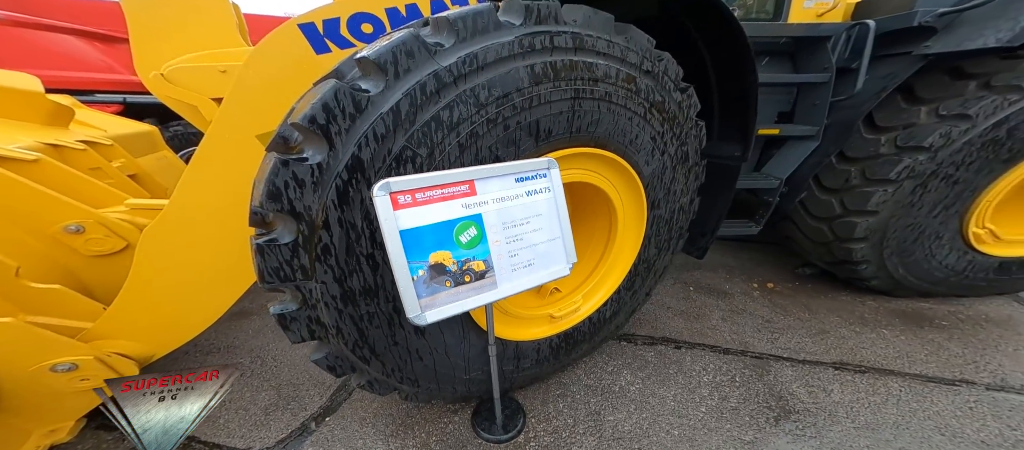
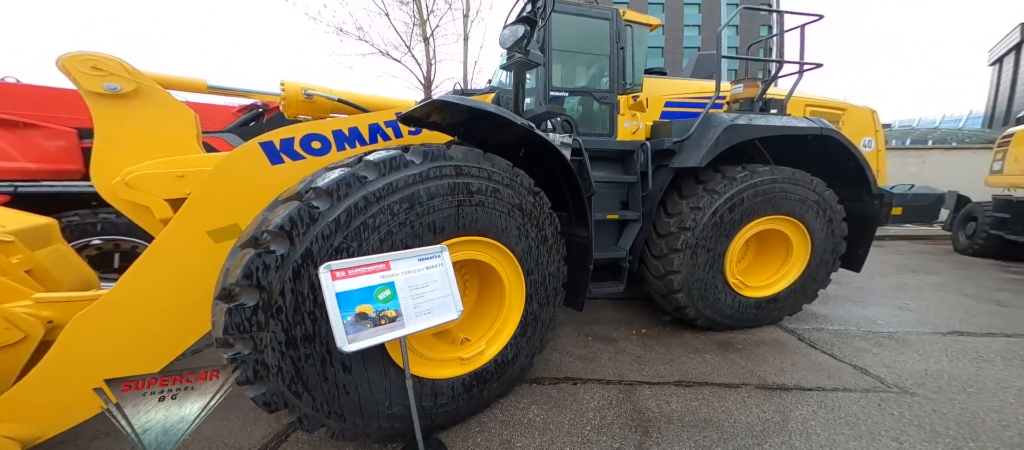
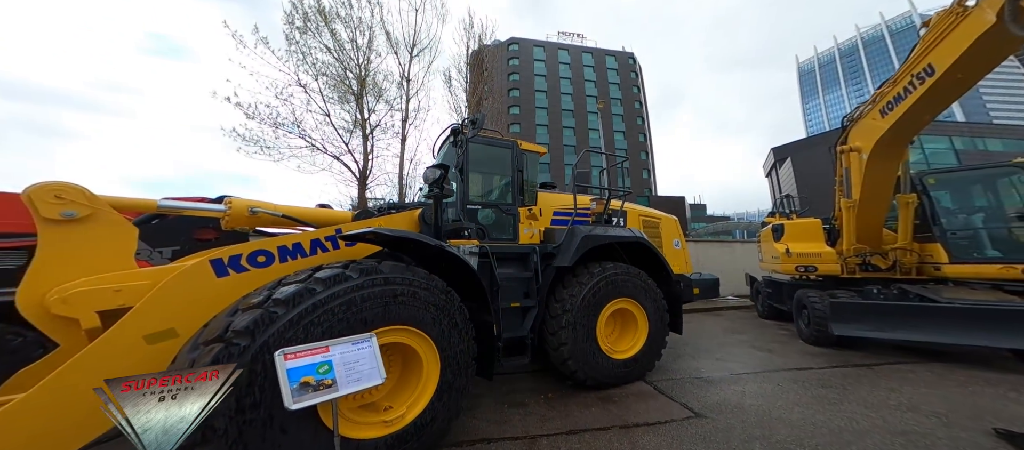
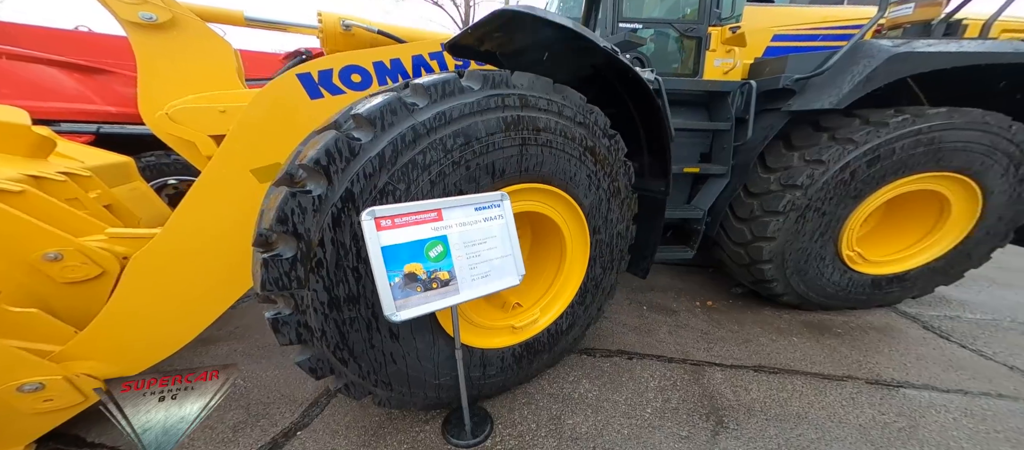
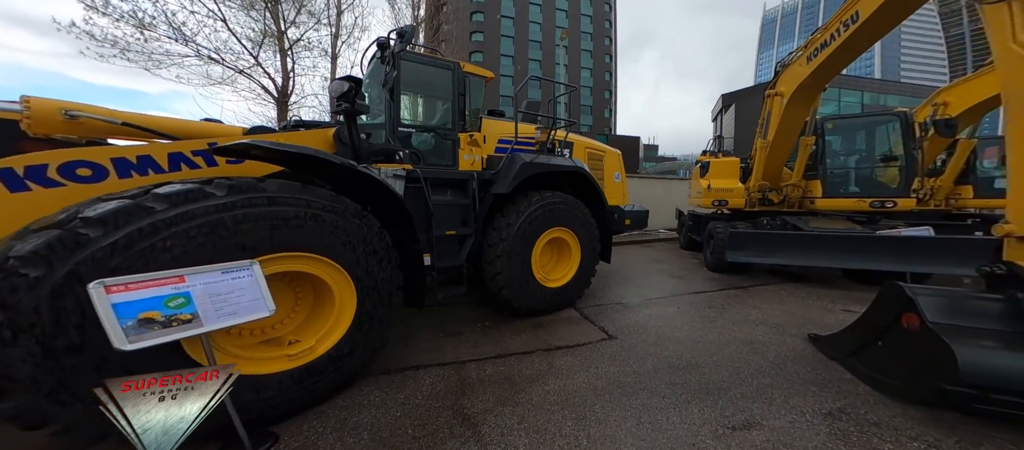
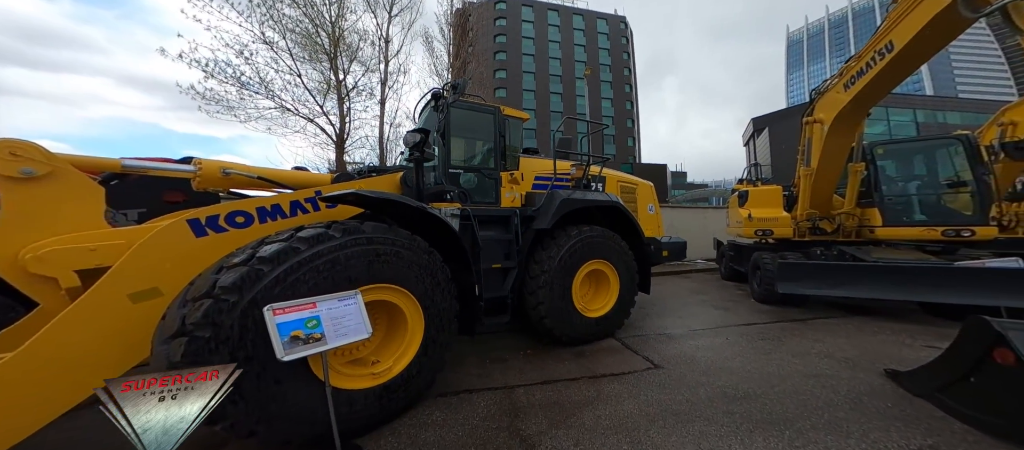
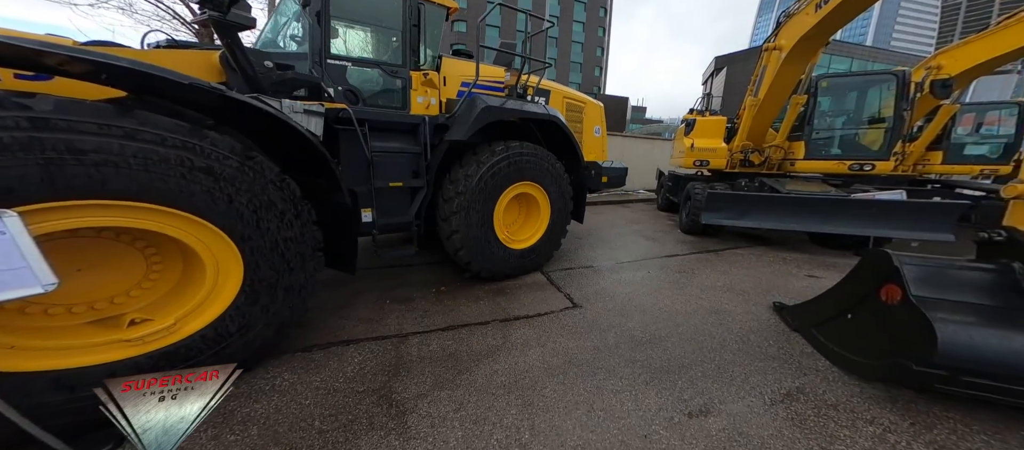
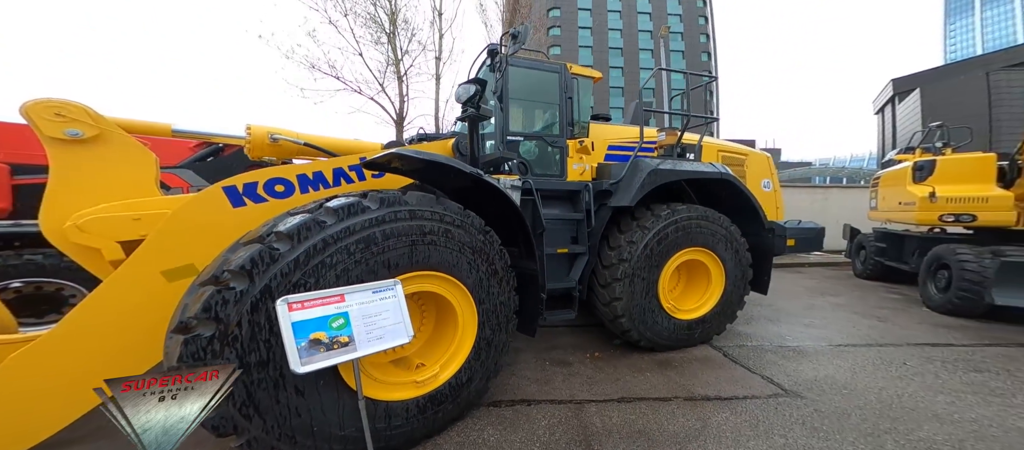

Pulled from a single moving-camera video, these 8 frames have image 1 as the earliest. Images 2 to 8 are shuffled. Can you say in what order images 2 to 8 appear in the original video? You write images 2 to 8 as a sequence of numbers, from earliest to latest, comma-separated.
4, 2, 8, 3, 6, 5, 7
